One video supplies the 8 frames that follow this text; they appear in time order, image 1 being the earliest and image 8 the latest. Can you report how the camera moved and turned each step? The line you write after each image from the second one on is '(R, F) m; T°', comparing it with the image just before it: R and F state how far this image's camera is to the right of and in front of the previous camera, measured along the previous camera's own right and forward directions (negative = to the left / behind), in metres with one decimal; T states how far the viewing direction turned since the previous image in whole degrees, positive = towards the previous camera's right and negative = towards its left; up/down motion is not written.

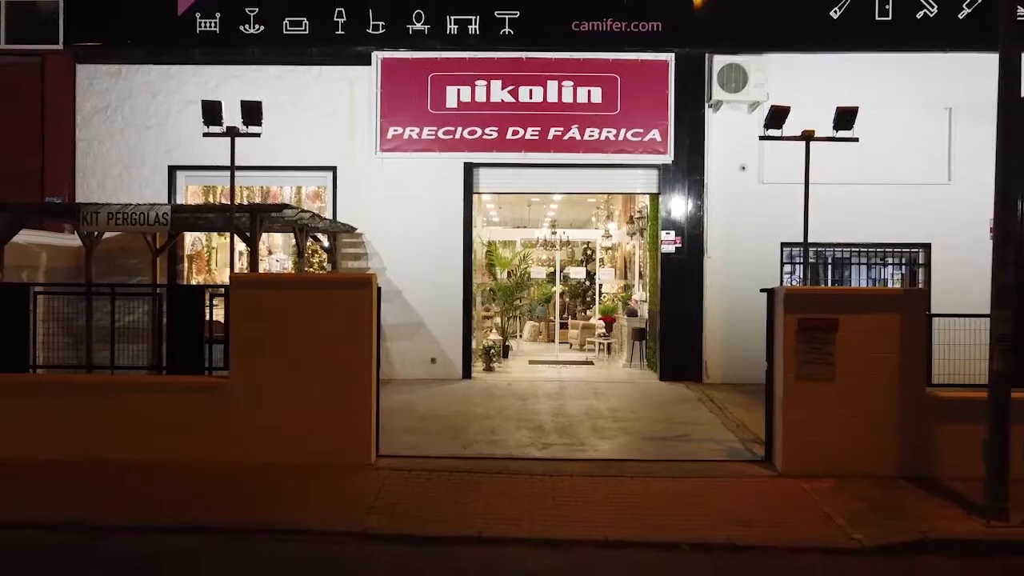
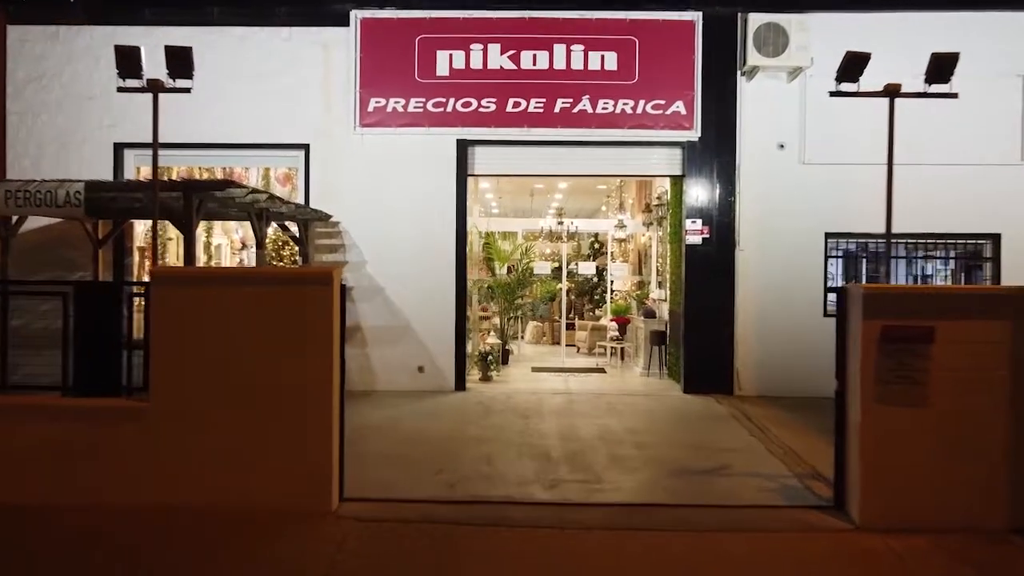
(0.0, +1.4) m; 0°
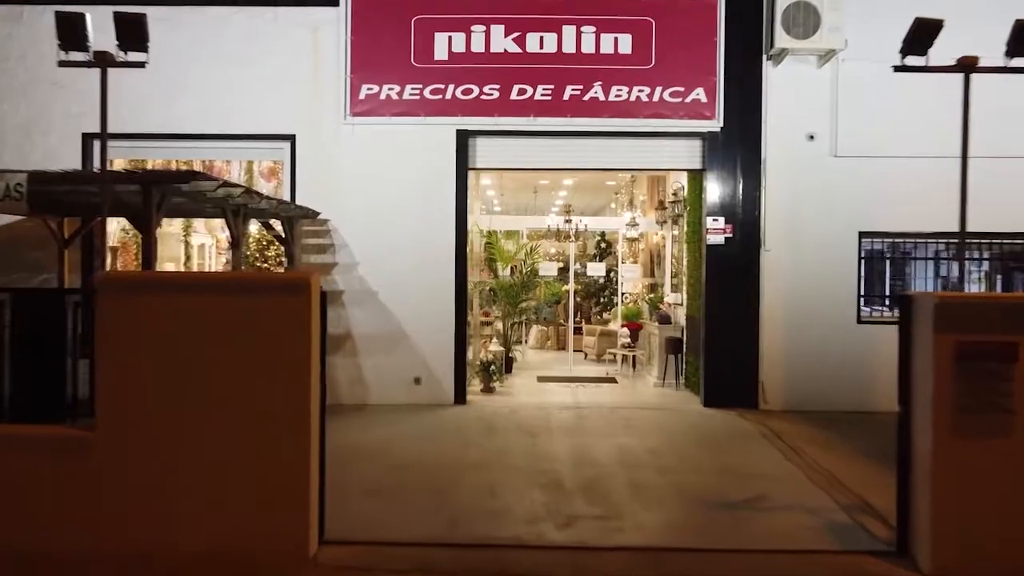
(0.0, +0.7) m; 0°
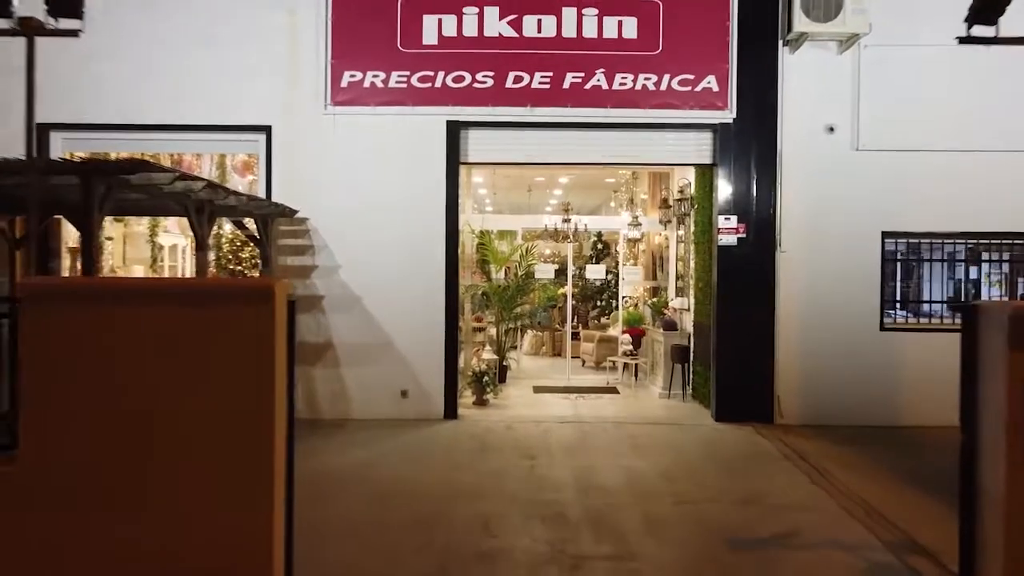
(0.0, +0.6) m; +1°
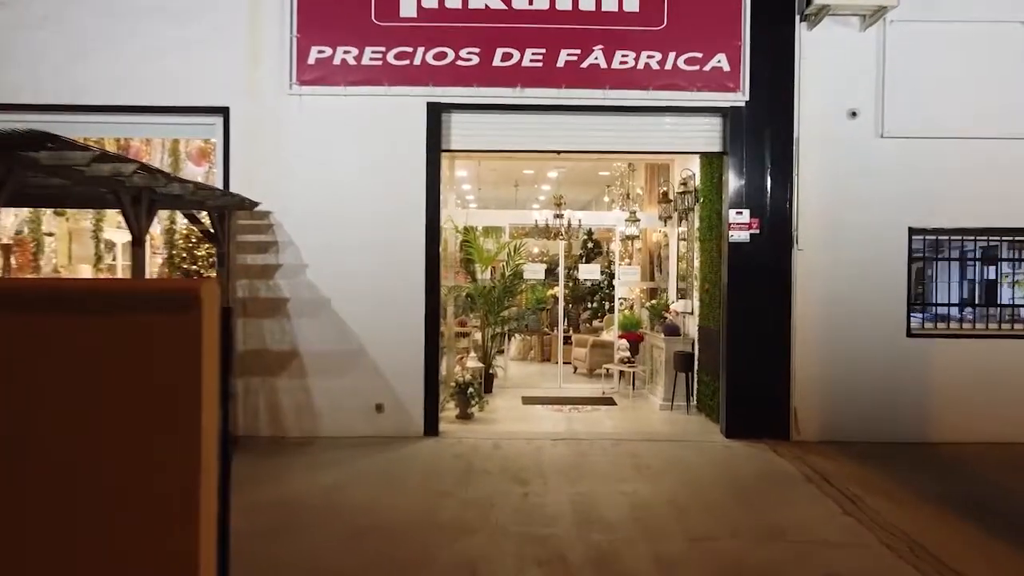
(0.0, +0.8) m; +1°
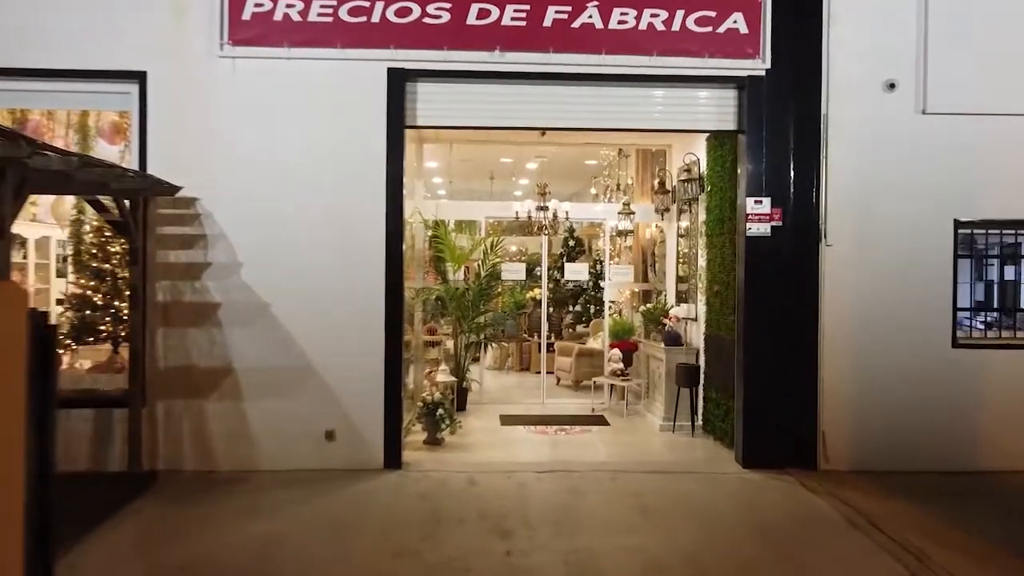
(0.0, +1.1) m; +2°
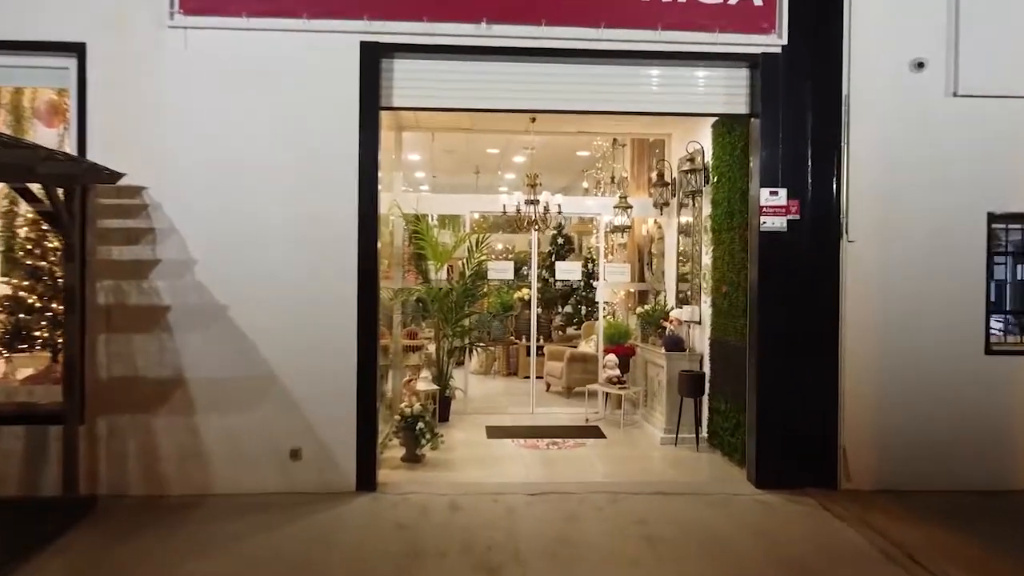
(0.0, +0.6) m; +1°
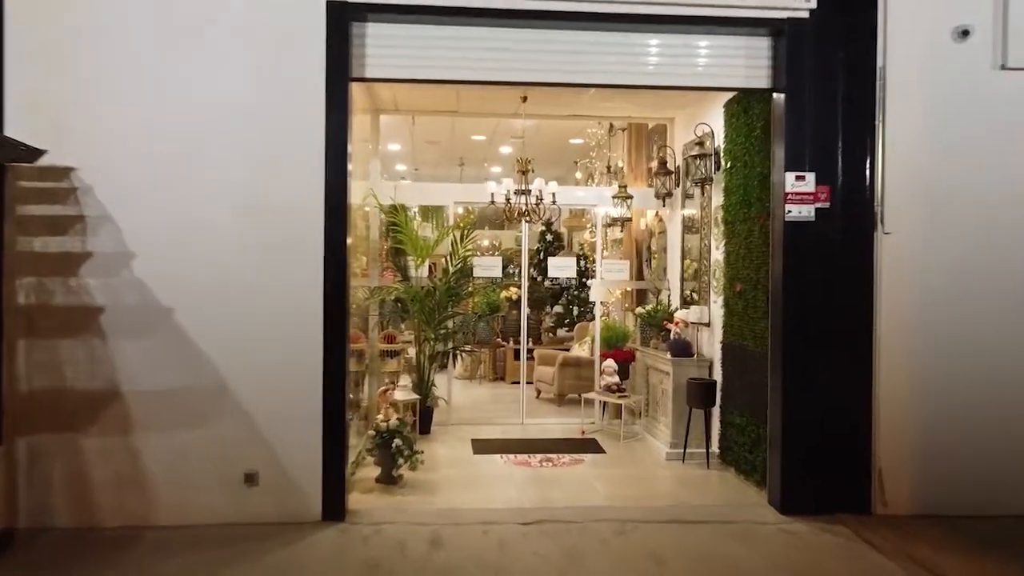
(0.0, +0.6) m; +1°
